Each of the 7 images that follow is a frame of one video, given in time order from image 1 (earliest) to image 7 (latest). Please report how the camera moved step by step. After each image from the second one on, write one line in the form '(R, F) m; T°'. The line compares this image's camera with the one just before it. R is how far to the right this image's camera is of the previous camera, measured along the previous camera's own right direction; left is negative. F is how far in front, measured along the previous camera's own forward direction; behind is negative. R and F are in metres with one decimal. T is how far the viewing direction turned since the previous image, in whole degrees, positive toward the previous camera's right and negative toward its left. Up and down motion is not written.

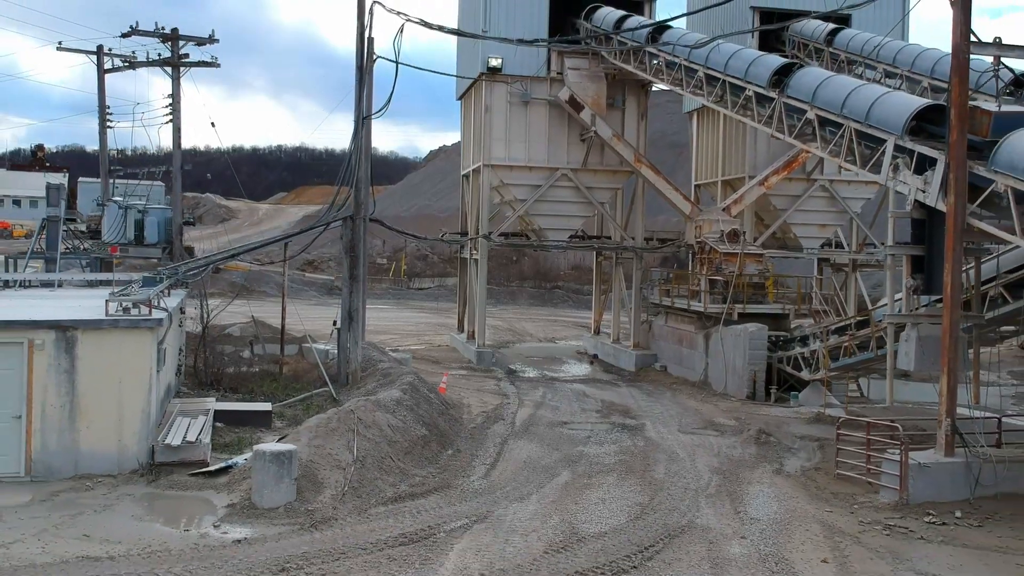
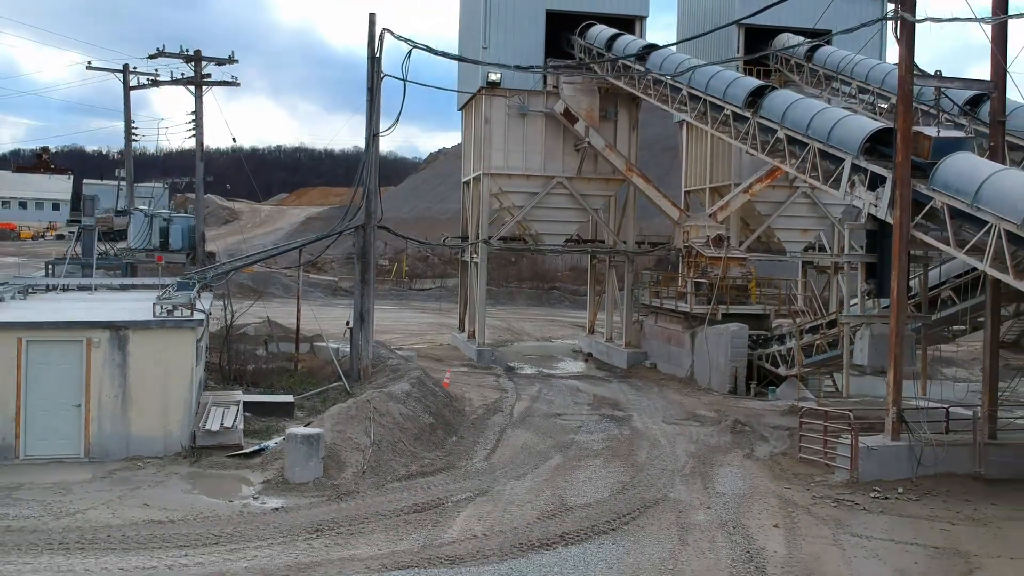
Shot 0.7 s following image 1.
(0.0, -1.6) m; 0°
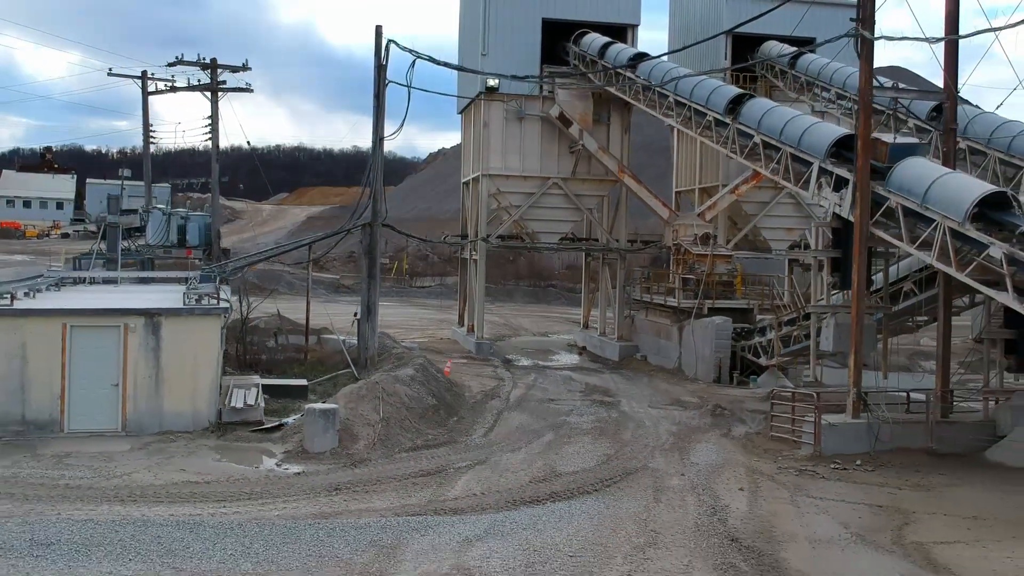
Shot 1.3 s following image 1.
(0.0, -1.4) m; 0°
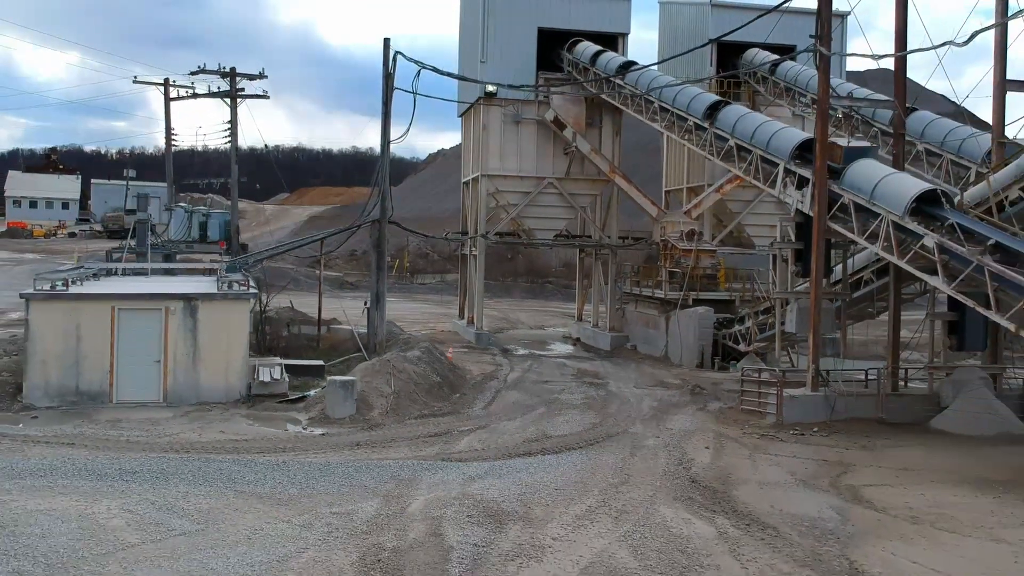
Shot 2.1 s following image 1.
(0.0, -1.8) m; 0°
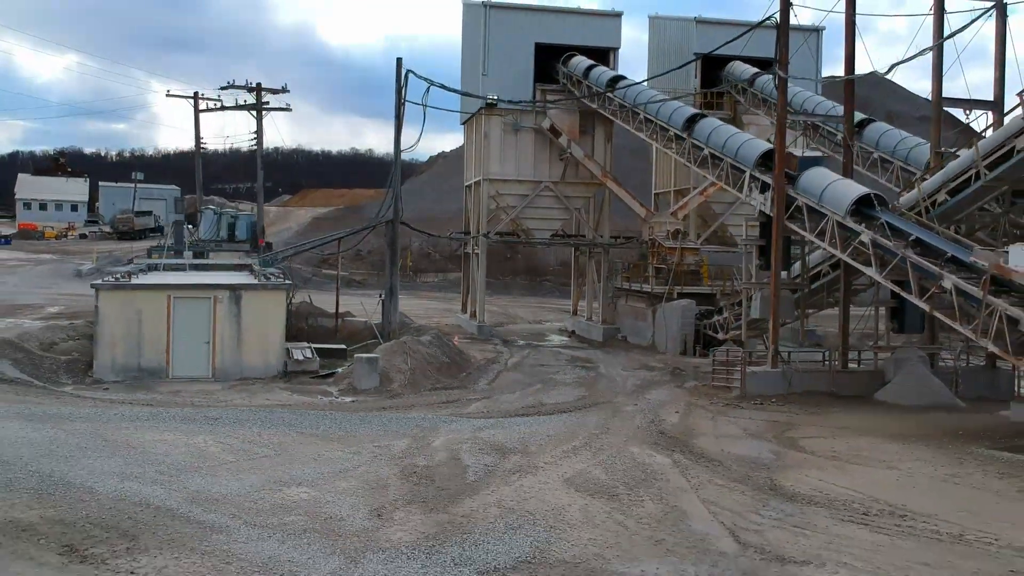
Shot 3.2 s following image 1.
(0.0, -2.5) m; 0°
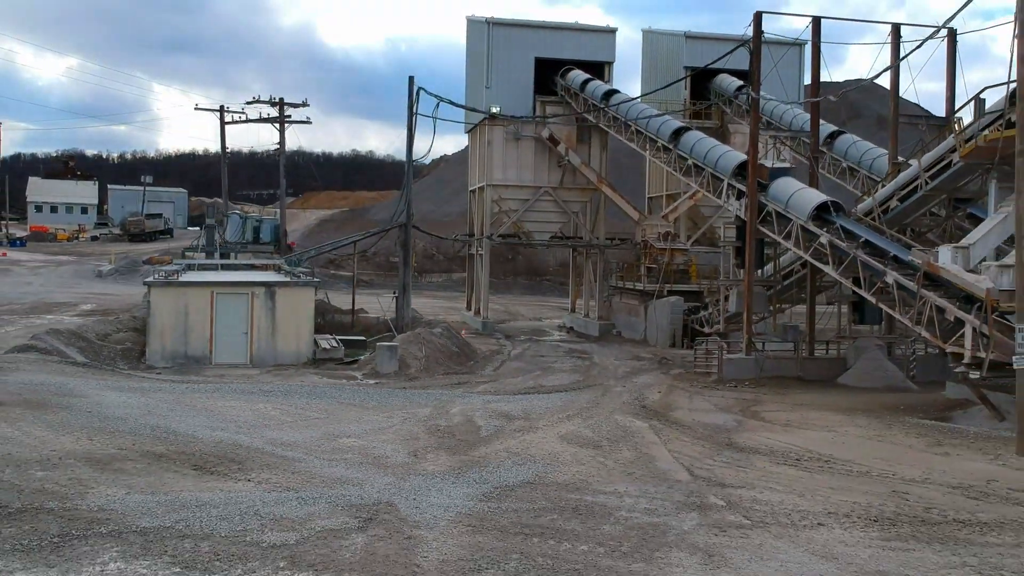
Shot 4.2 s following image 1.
(0.0, -2.4) m; 0°
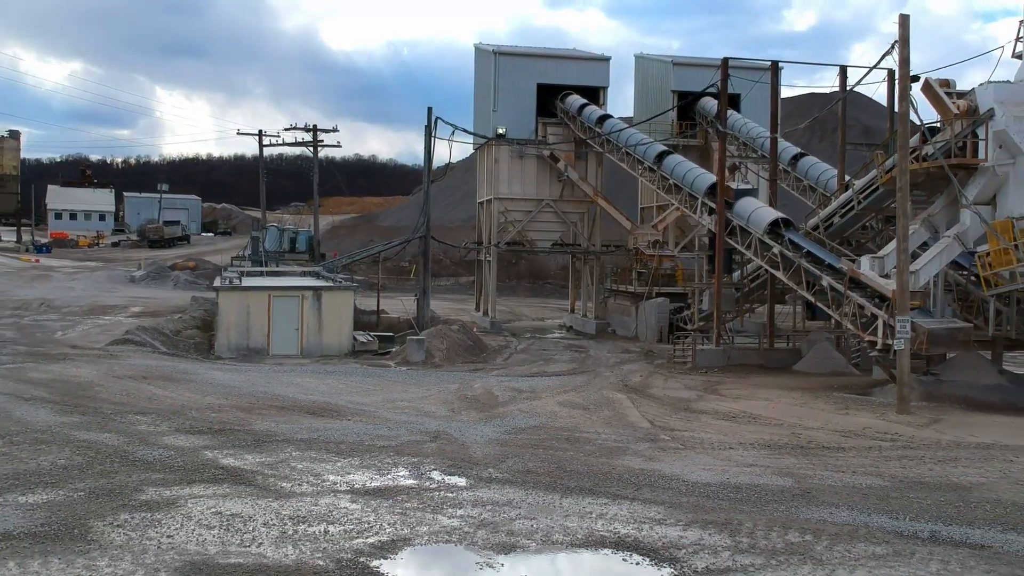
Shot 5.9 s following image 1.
(-0.1, -4.1) m; 0°
